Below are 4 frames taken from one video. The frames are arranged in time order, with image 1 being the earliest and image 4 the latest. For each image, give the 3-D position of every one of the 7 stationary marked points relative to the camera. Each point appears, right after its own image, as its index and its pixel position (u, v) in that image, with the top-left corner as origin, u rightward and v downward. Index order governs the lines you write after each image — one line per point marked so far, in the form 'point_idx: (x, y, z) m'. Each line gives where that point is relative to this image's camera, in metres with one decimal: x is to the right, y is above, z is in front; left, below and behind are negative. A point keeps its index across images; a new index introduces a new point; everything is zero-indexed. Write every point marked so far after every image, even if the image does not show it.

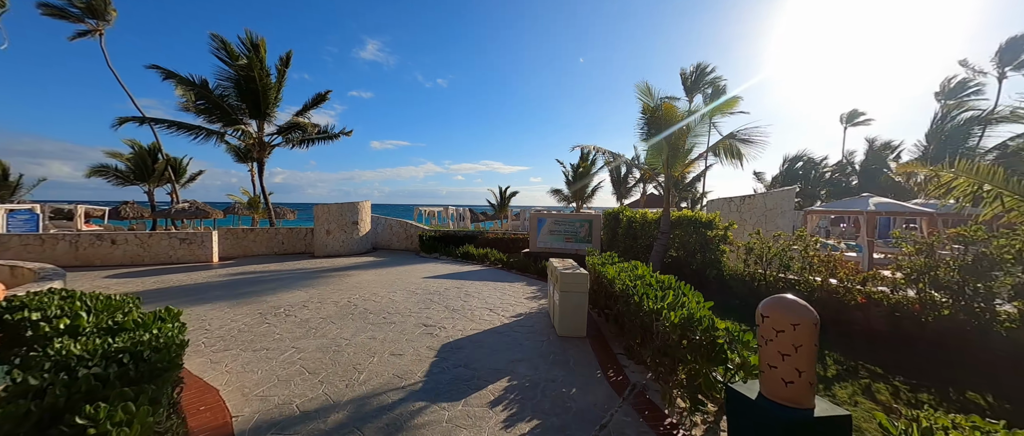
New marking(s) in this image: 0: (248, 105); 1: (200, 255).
0: (-12.3, +5.3, +14.5) m
1: (-13.5, -1.6, +13.6) m
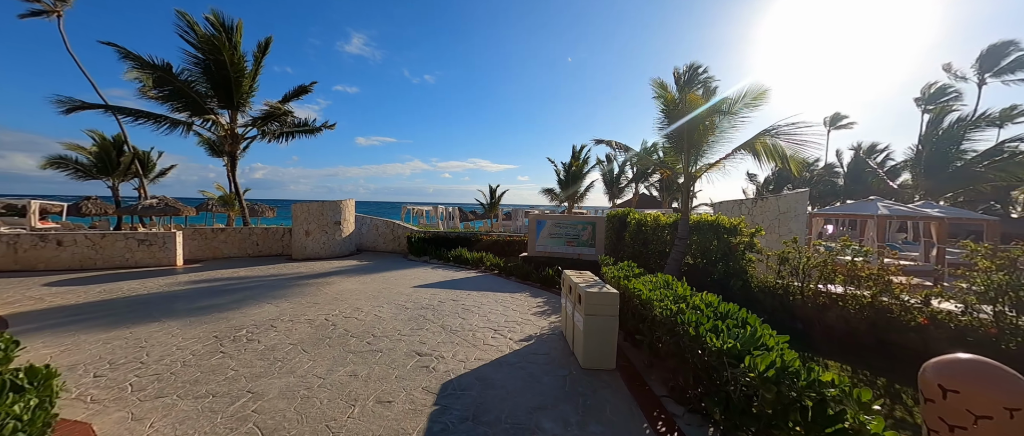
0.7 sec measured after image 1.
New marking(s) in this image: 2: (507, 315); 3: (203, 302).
0: (-12.4, +5.3, +13.2) m
1: (-13.7, -1.6, +12.2) m
2: (-0.1, -1.7, +5.4) m
3: (-6.9, -1.9, +7.0) m
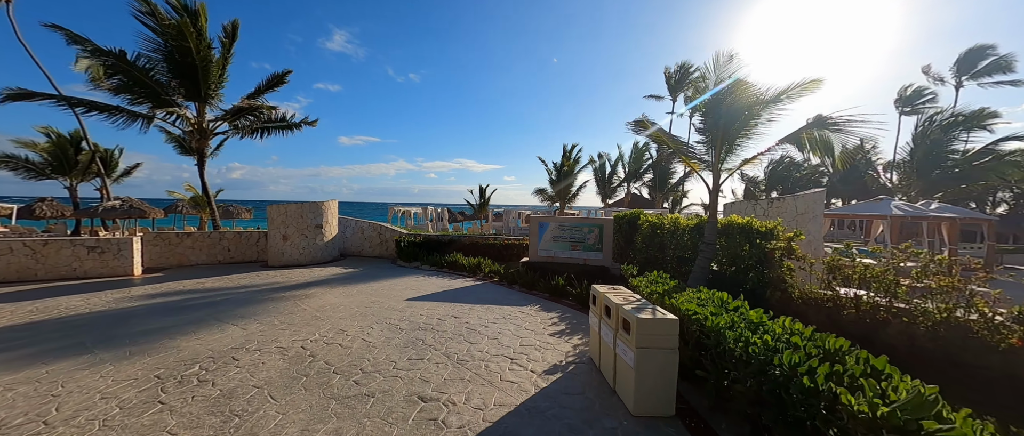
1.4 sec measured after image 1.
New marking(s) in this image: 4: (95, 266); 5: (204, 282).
0: (-12.6, +5.2, +11.9) m
1: (-13.7, -1.7, +10.8) m
2: (+0.1, -1.8, +4.6) m
3: (-6.7, -2.0, +5.9) m
4: (-14.6, -1.7, +10.9) m
5: (-9.5, -1.9, +9.6) m
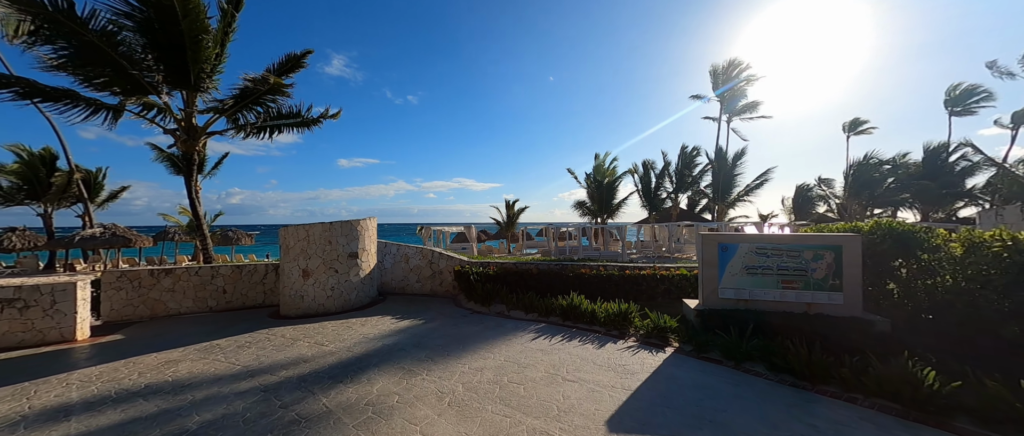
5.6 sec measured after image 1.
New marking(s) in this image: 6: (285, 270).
0: (-9.5, +4.3, +8.5) m
1: (-10.5, -2.5, +7.0) m
2: (+3.4, -1.9, +0.9) m
3: (-3.5, -2.3, +2.1) m
4: (-11.3, -2.5, +7.1) m
5: (-6.2, -2.5, +5.8) m
6: (-5.9, -1.4, +8.1) m
